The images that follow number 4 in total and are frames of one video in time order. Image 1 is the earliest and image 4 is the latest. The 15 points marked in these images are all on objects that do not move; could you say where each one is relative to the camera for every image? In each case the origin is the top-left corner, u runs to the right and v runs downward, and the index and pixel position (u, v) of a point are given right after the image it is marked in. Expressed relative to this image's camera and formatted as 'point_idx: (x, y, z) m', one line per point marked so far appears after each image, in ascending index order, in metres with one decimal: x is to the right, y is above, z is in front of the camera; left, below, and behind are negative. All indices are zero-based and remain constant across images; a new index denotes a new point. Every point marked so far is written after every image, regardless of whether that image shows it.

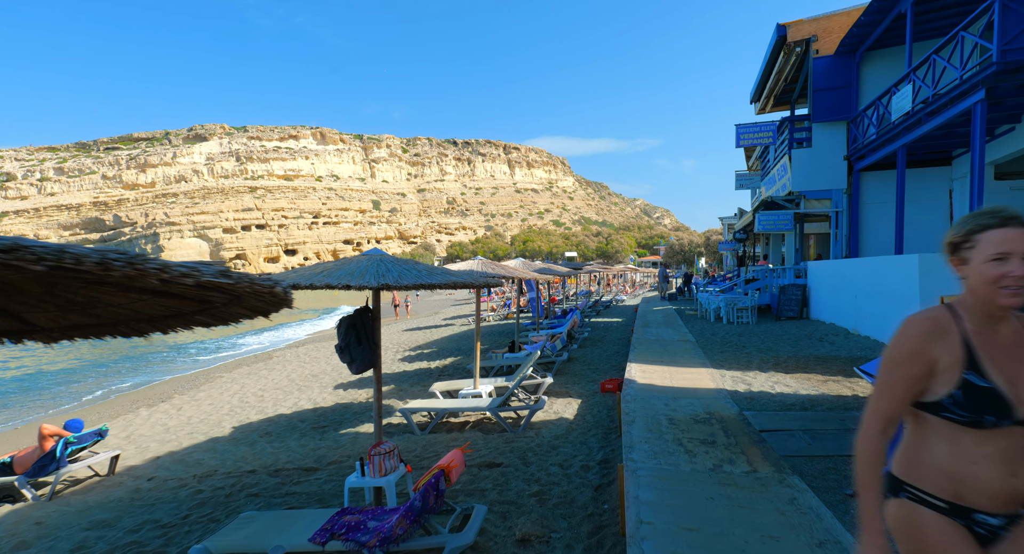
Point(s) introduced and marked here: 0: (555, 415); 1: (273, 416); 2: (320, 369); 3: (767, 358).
0: (+0.6, -1.9, +6.6) m
1: (-3.9, -2.3, +7.7) m
2: (-5.2, -2.5, +12.9) m
3: (+4.0, -1.3, +7.4) m
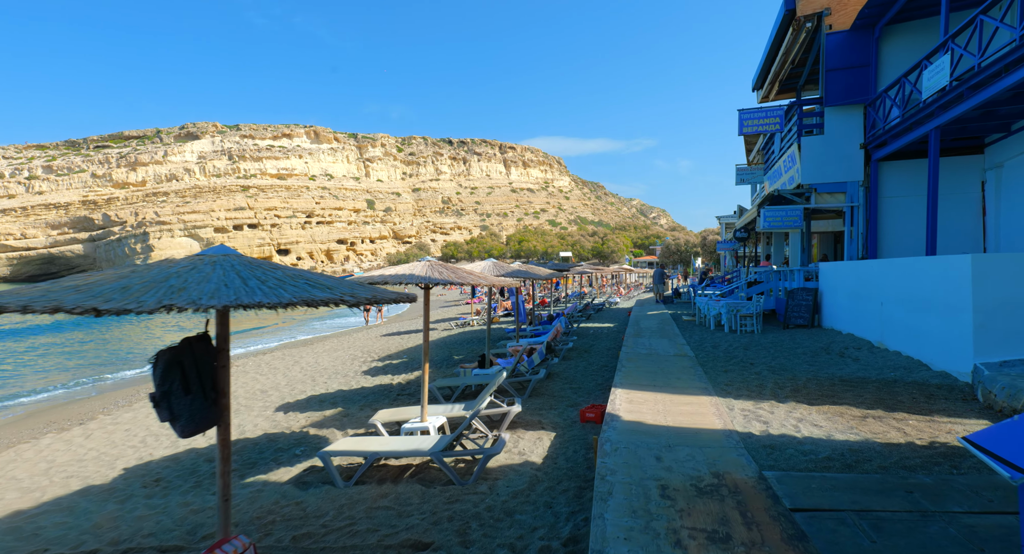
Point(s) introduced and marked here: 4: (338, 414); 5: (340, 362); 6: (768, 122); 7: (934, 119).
0: (+0.1, -2.0, +5.2) m
1: (-4.4, -2.3, +6.3) m
2: (-5.8, -2.6, +11.5) m
3: (+3.5, -1.3, +6.1) m
4: (-2.8, -2.2, +7.6) m
5: (-4.9, -2.5, +13.8) m
6: (+6.4, +3.9, +11.7) m
7: (+7.2, +2.7, +8.0) m
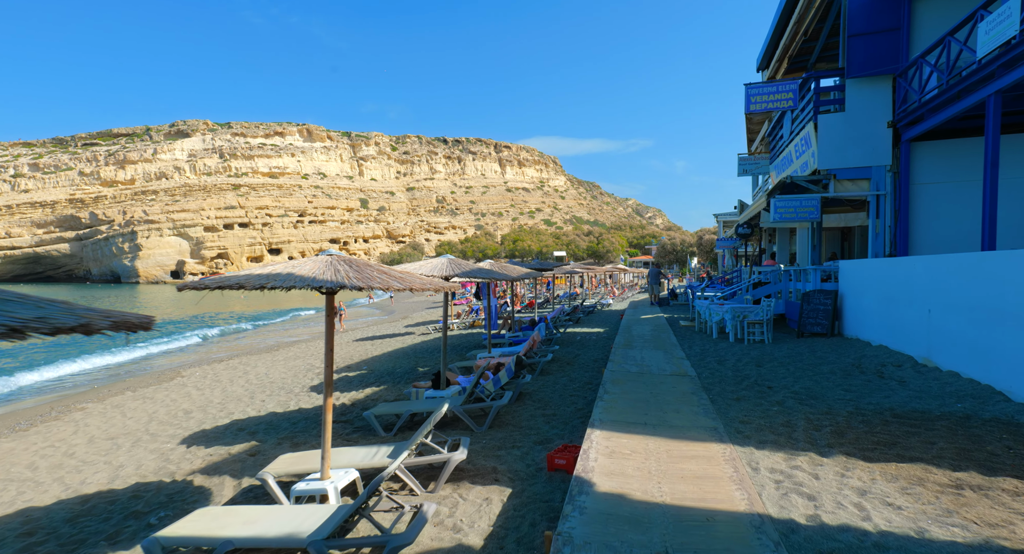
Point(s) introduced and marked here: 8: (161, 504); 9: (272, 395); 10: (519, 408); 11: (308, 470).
0: (-0.5, -2.0, +3.6) m
1: (-5.0, -2.3, +4.7) m
2: (-6.4, -2.6, +9.8) m
3: (+2.9, -1.4, +4.5) m
4: (-3.4, -2.2, +6.0) m
5: (-5.5, -2.5, +12.1) m
6: (+5.7, +3.9, +10.2) m
7: (+6.6, +2.7, +6.5) m
8: (-3.4, -2.2, +4.6) m
9: (-5.0, -2.5, +9.8) m
10: (+0.1, -1.9, +6.9) m
11: (-1.9, -1.8, +4.3) m
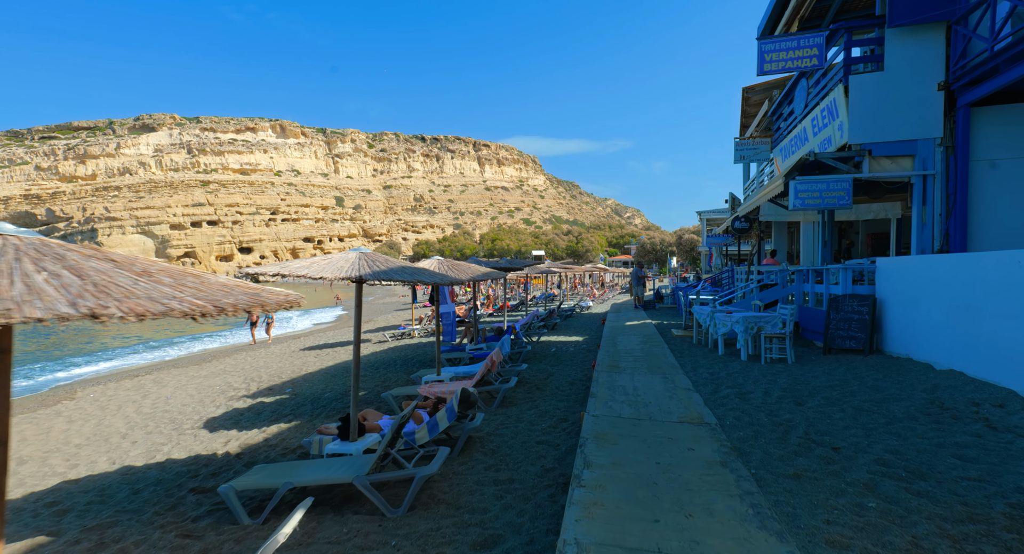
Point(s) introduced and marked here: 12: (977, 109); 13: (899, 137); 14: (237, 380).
0: (-1.0, -2.0, +1.5) m
1: (-5.5, -2.4, +2.3) m
2: (-7.1, -2.6, +7.4) m
3: (+2.4, -1.4, +2.5) m
4: (-4.0, -2.2, +3.7) m
5: (-6.3, -2.5, +9.8) m
6: (+5.0, +3.9, +8.3) m
7: (+6.0, +2.7, +4.6) m
8: (-3.9, -2.2, +2.3) m
9: (-5.7, -2.5, +7.4) m
10: (-0.5, -1.9, +4.8) m
11: (-2.4, -1.8, +2.1) m
12: (+6.9, +2.5, +7.0) m
13: (+6.0, +2.2, +7.3) m
14: (-6.5, -2.4, +11.2) m
